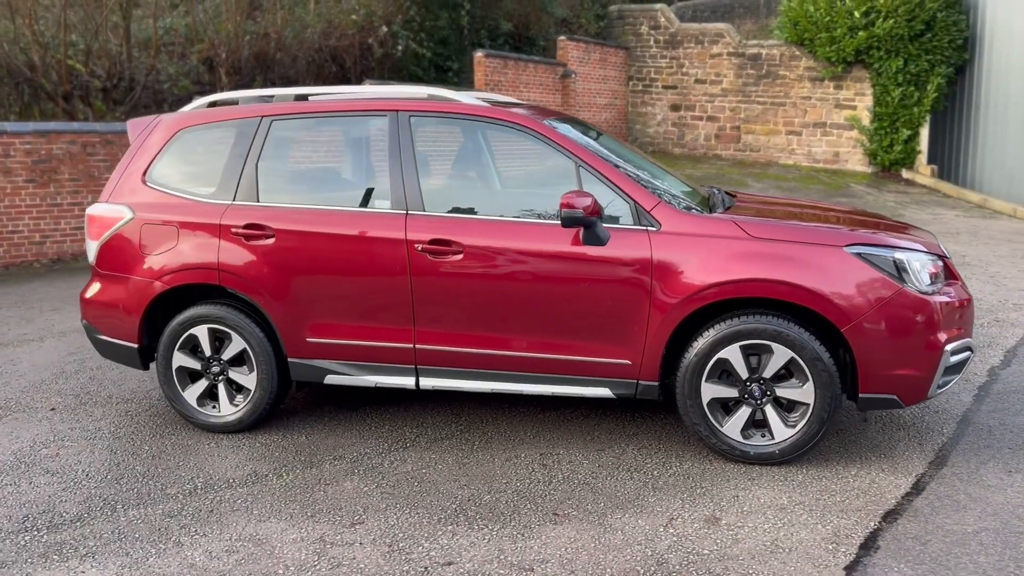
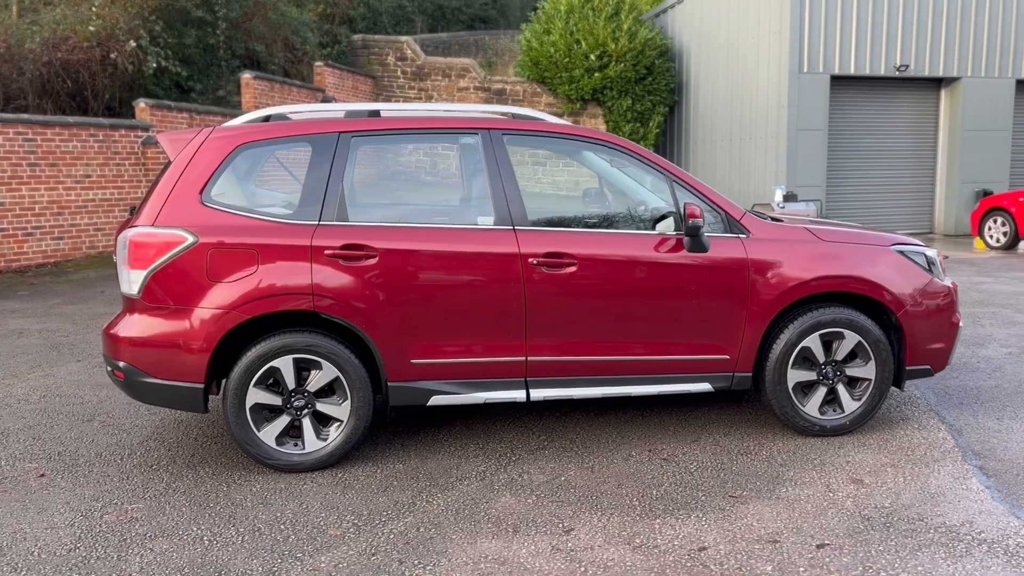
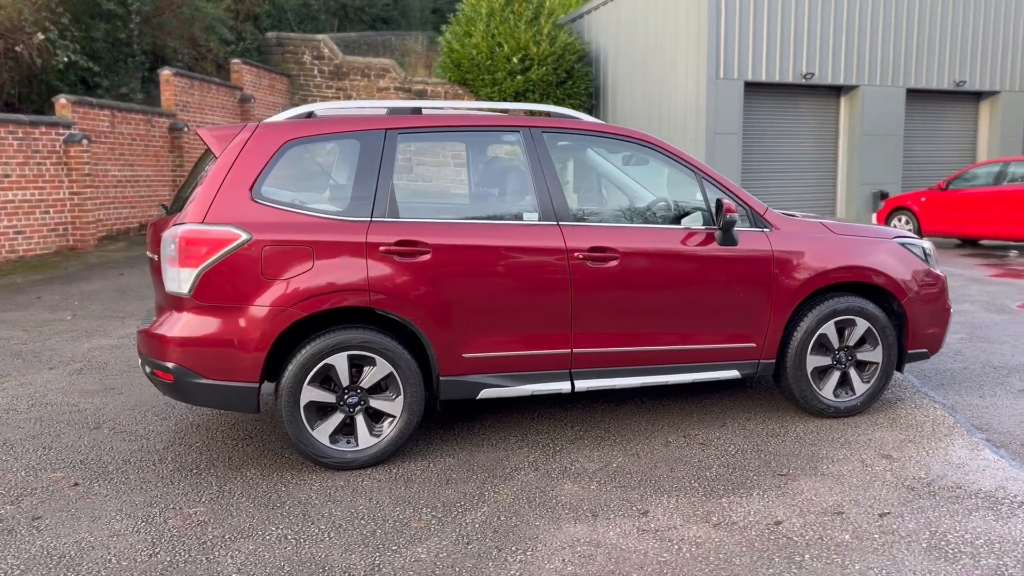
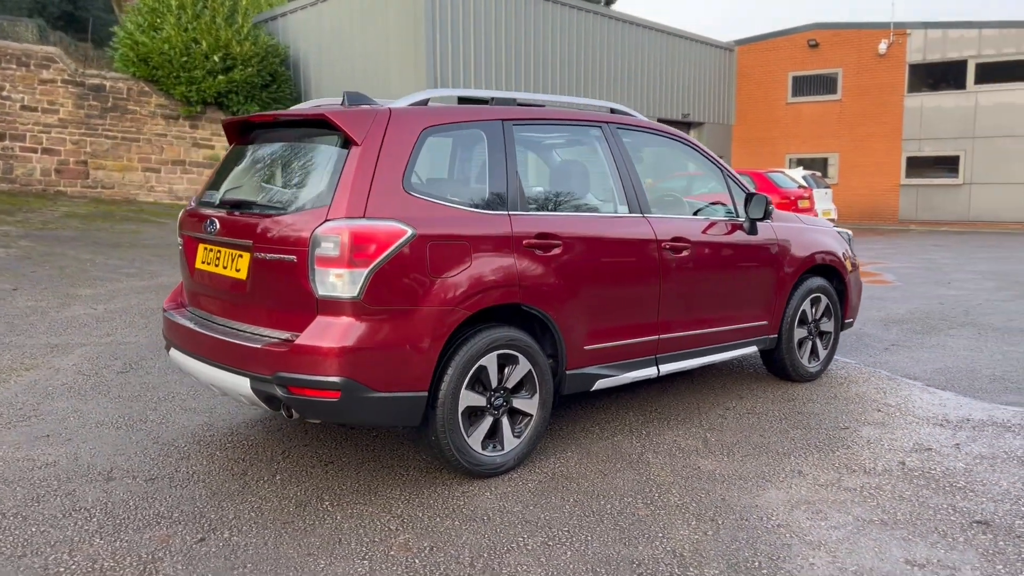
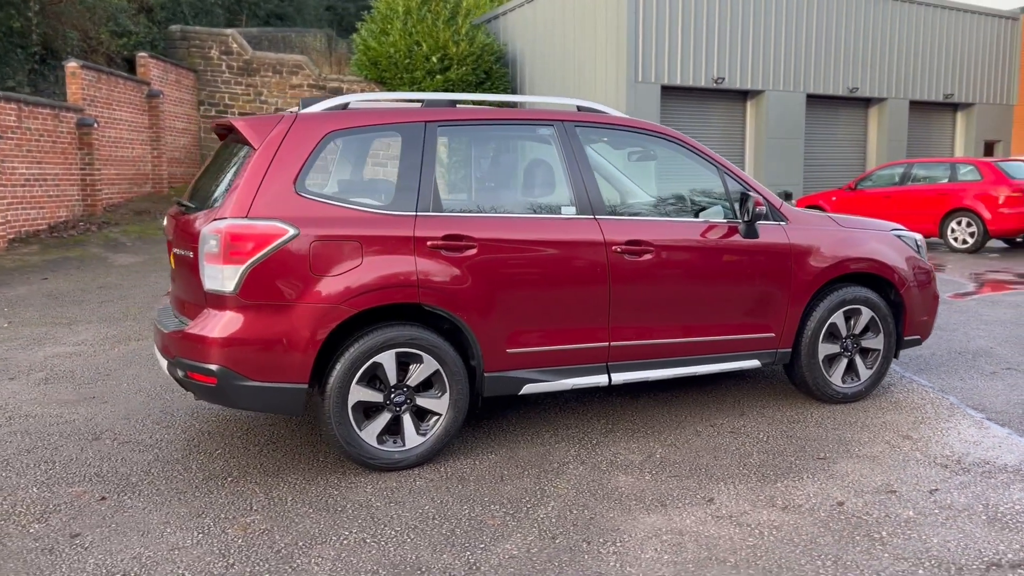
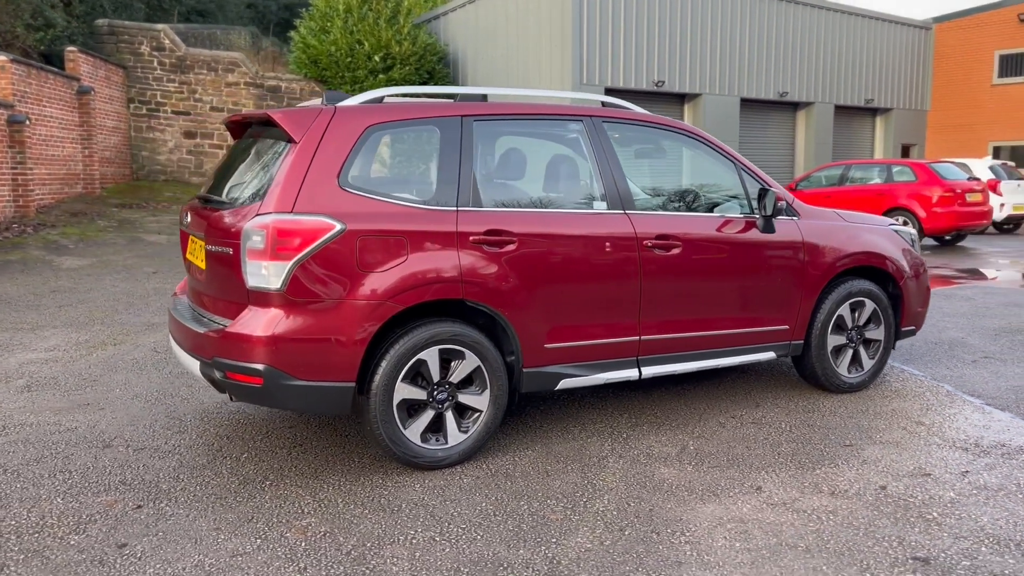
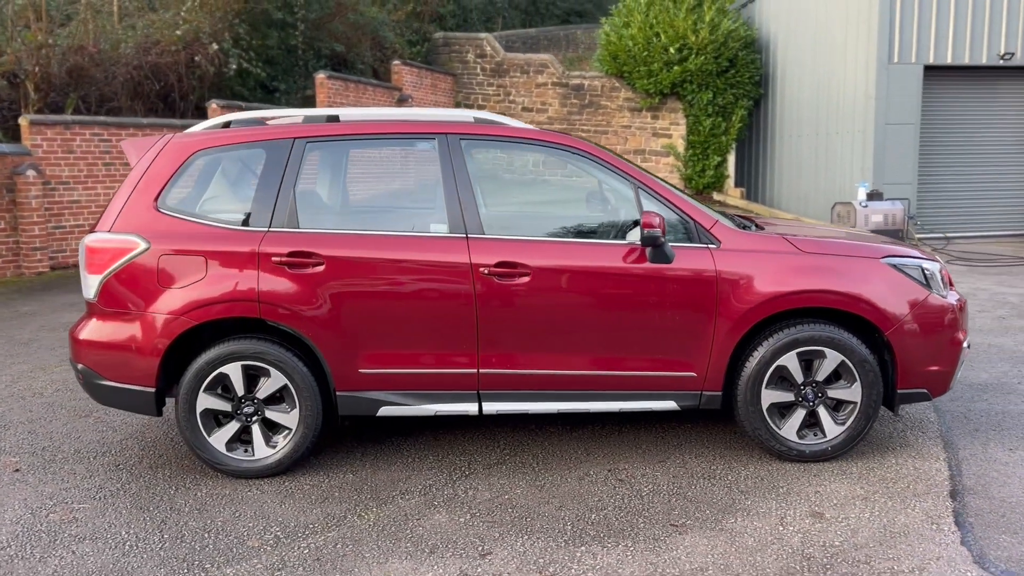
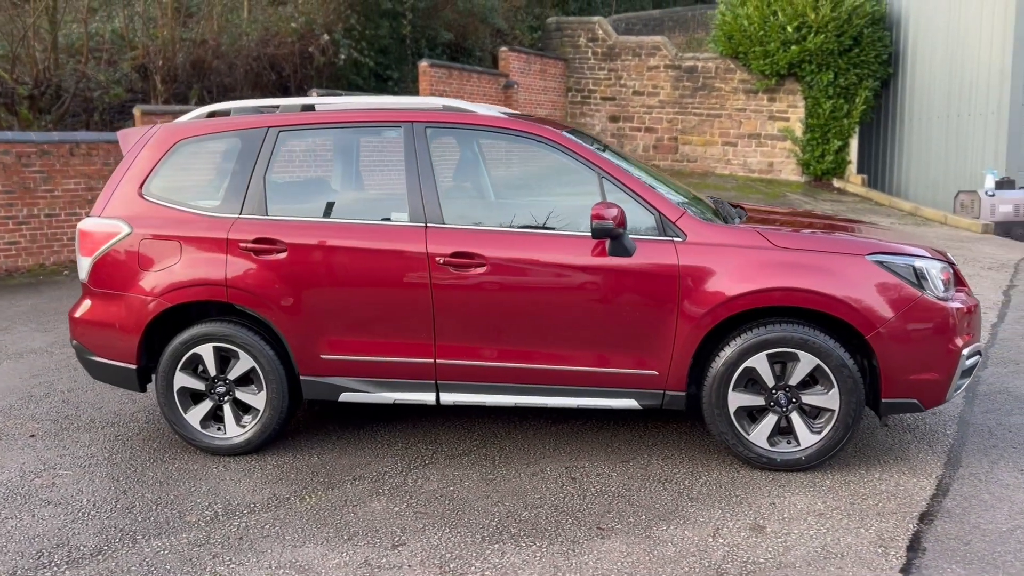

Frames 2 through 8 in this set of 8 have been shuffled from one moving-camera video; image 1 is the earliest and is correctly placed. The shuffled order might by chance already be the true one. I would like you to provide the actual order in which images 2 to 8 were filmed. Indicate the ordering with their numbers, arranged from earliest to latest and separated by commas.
8, 7, 2, 3, 5, 6, 4
